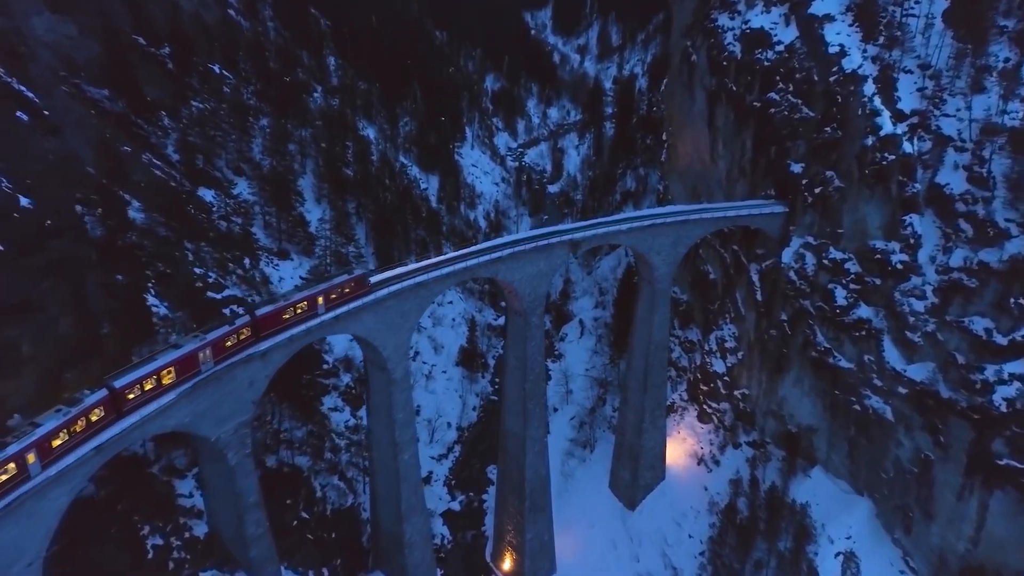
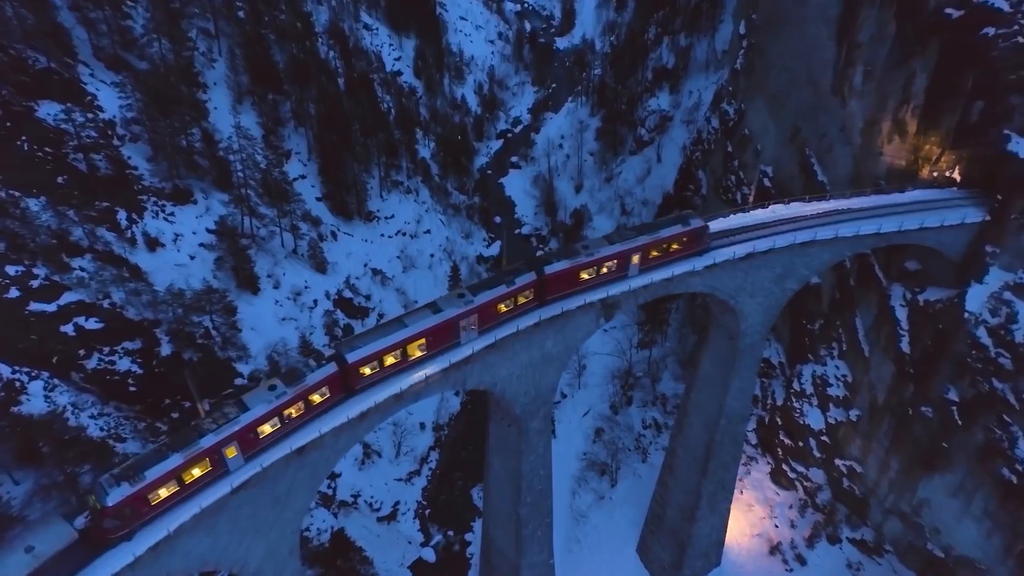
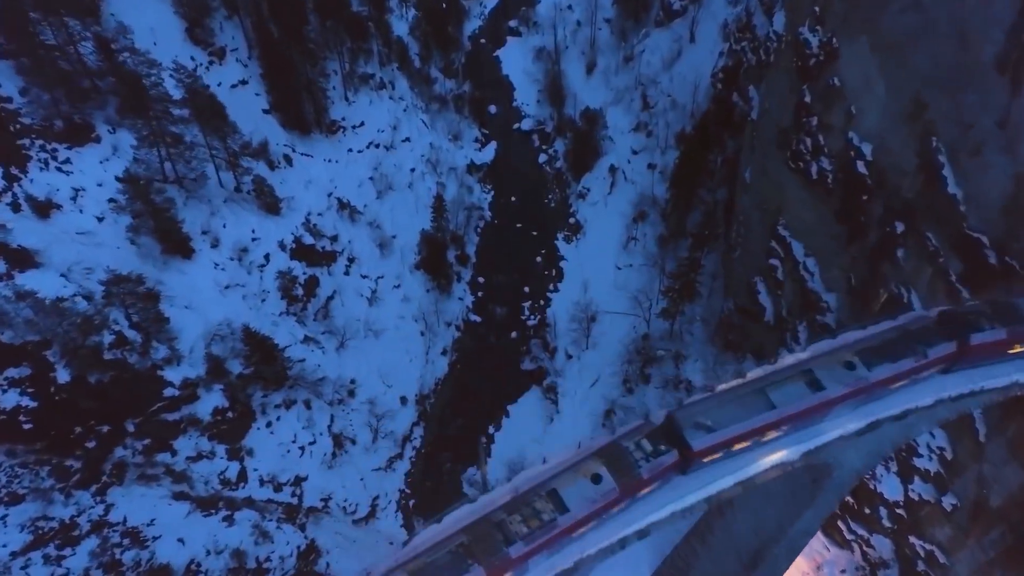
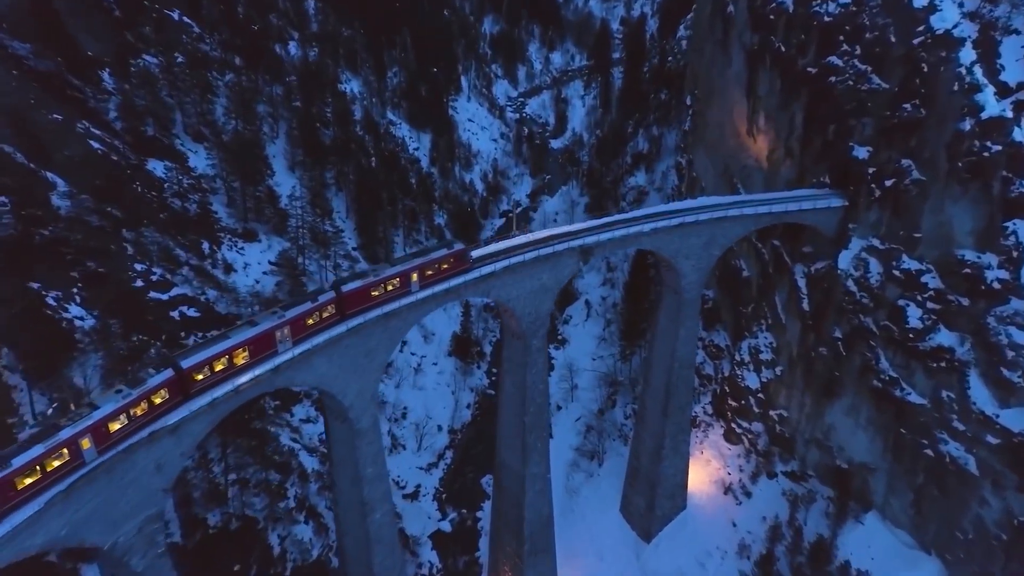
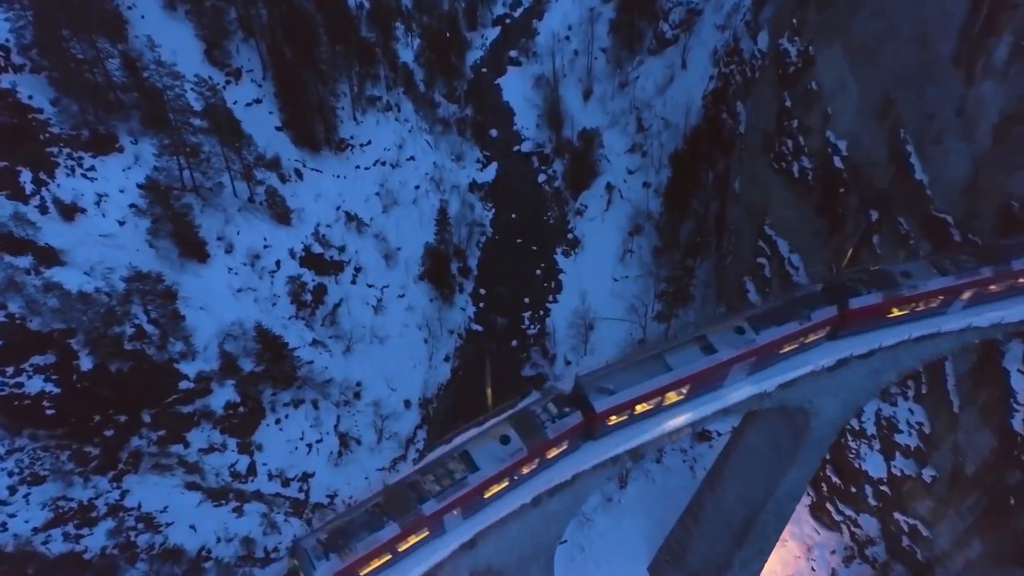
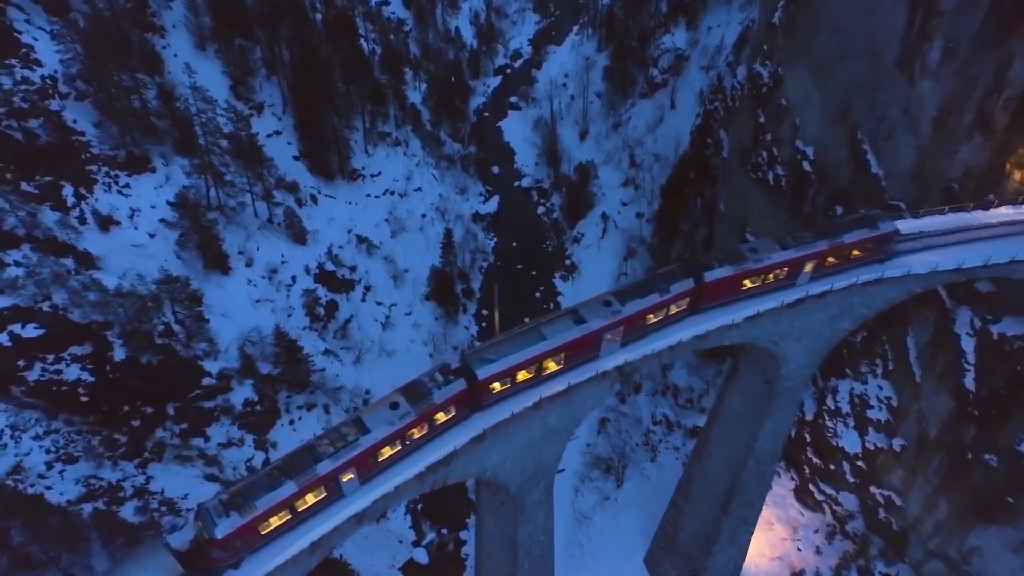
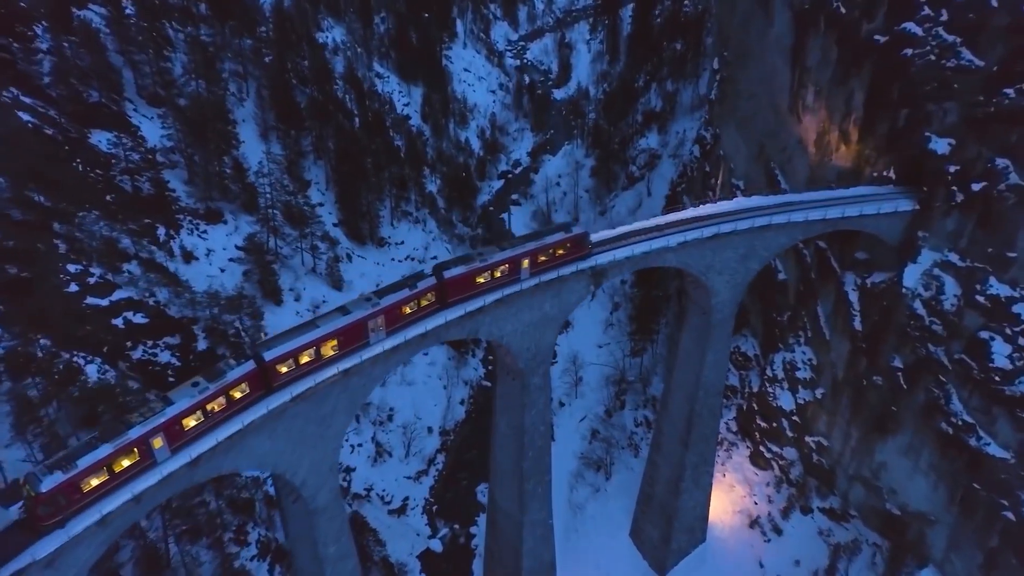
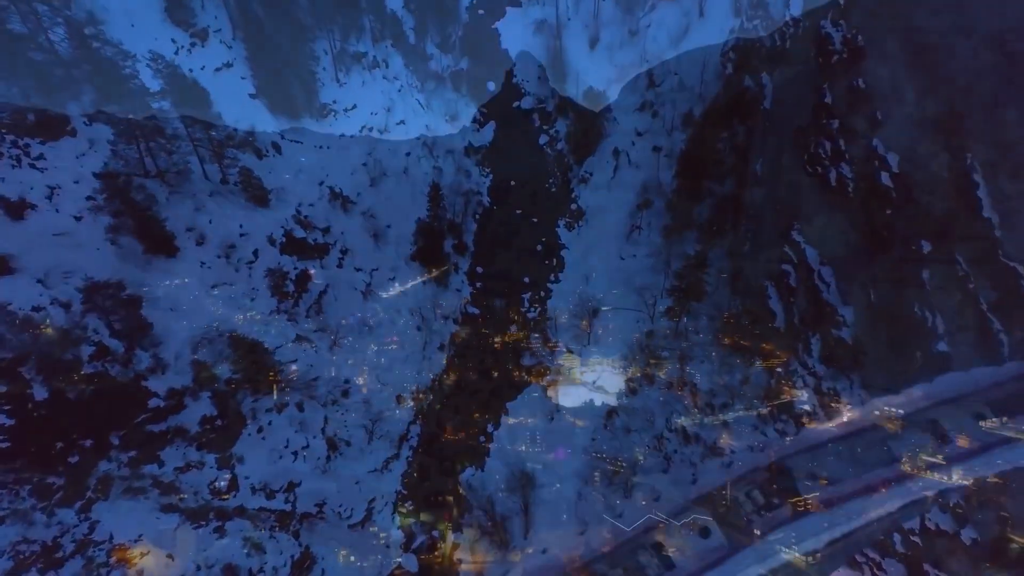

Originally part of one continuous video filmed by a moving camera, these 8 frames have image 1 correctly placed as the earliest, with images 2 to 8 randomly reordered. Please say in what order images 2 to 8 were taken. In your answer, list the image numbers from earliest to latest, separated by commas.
4, 7, 2, 6, 5, 3, 8
